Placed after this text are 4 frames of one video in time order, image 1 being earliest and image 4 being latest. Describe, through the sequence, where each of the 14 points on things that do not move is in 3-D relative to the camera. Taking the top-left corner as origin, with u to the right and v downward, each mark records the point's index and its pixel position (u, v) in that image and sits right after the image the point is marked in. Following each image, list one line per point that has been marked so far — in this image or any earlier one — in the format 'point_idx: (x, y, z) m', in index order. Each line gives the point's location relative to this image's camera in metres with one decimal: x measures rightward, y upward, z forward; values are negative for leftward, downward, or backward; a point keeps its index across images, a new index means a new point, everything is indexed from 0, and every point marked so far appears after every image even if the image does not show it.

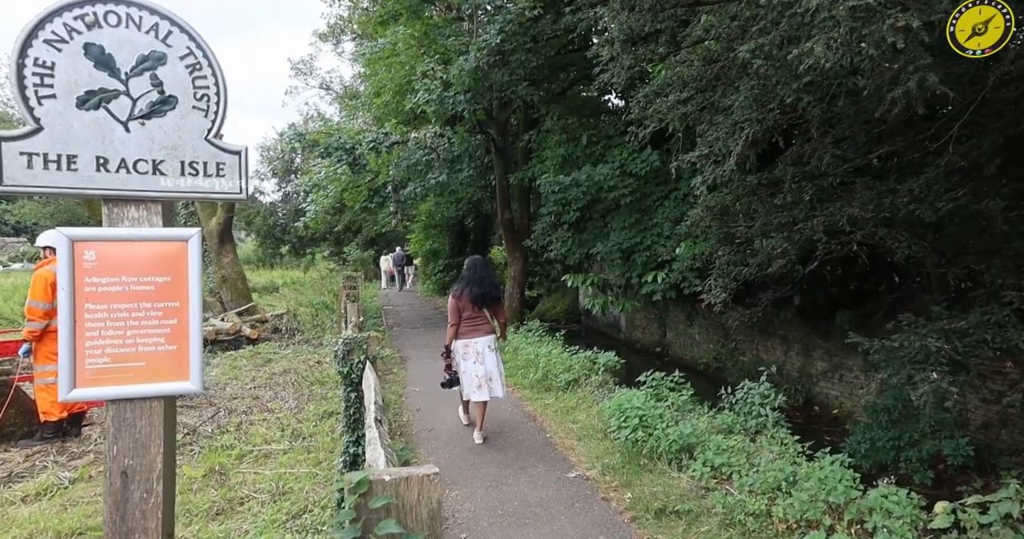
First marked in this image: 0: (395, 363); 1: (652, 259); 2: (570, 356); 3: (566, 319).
0: (-1.7, -1.3, +8.3) m
1: (+2.3, +0.2, +9.8) m
2: (+0.7, -1.0, +7.2) m
3: (+1.7, -1.5, +18.2) m
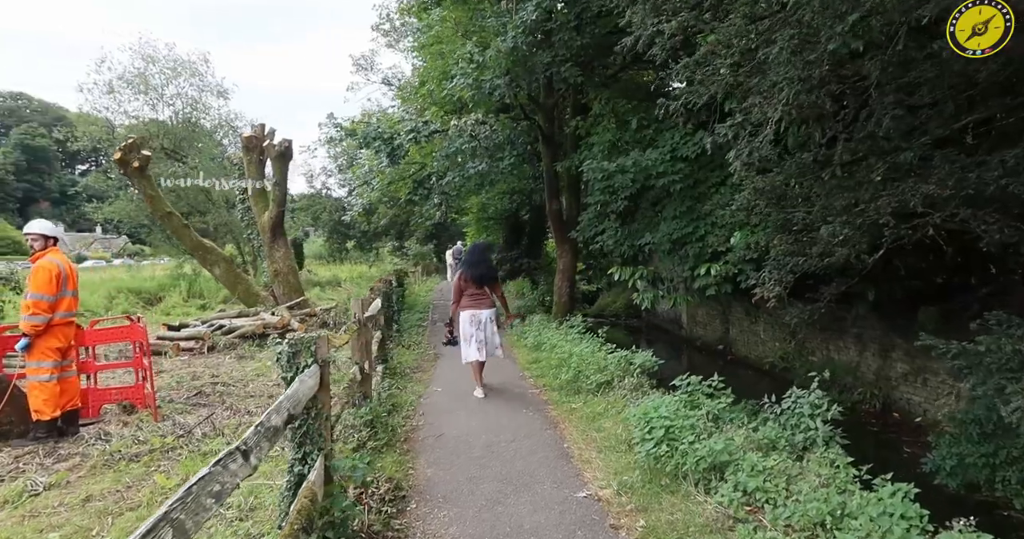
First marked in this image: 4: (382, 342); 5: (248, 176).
0: (-1.2, -1.2, +8.0) m
1: (+2.9, +0.3, +9.1) m
2: (+1.0, -0.9, +6.6) m
3: (+3.3, -1.3, +17.4) m
4: (-1.5, -0.9, +6.9) m
5: (-6.3, +2.3, +14.2) m
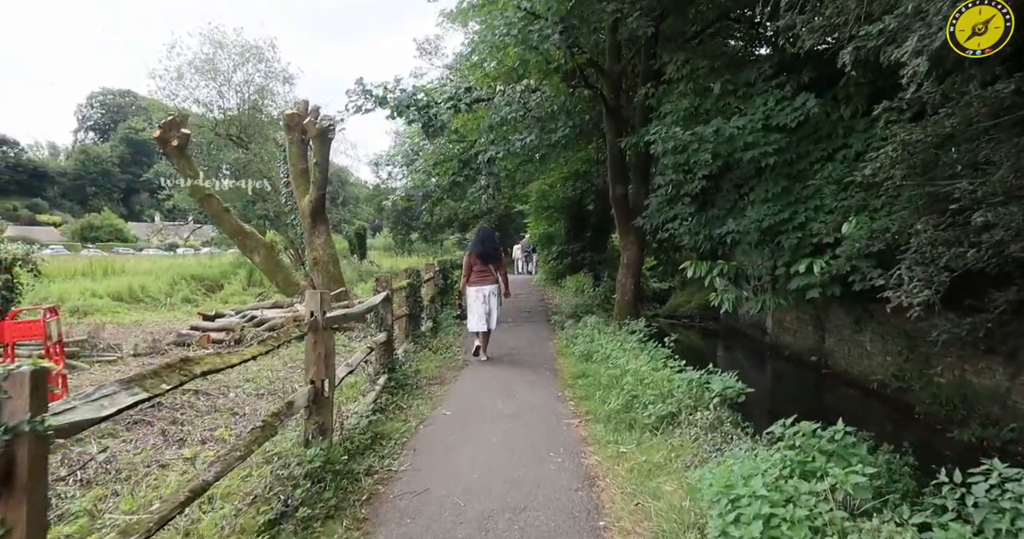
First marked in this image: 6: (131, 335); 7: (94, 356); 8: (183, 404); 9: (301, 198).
0: (-0.7, -1.1, +6.6) m
1: (+3.5, +0.3, +7.2) m
2: (+1.3, -0.9, +5.0) m
3: (+4.8, -1.2, +15.5) m
4: (-1.2, -0.7, +5.6) m
5: (-5.0, +2.5, +13.3) m
6: (-8.5, -1.5, +13.3) m
7: (-6.7, -1.4, +9.5) m
8: (-2.7, -1.1, +4.9) m
9: (-4.7, +1.6, +13.2) m
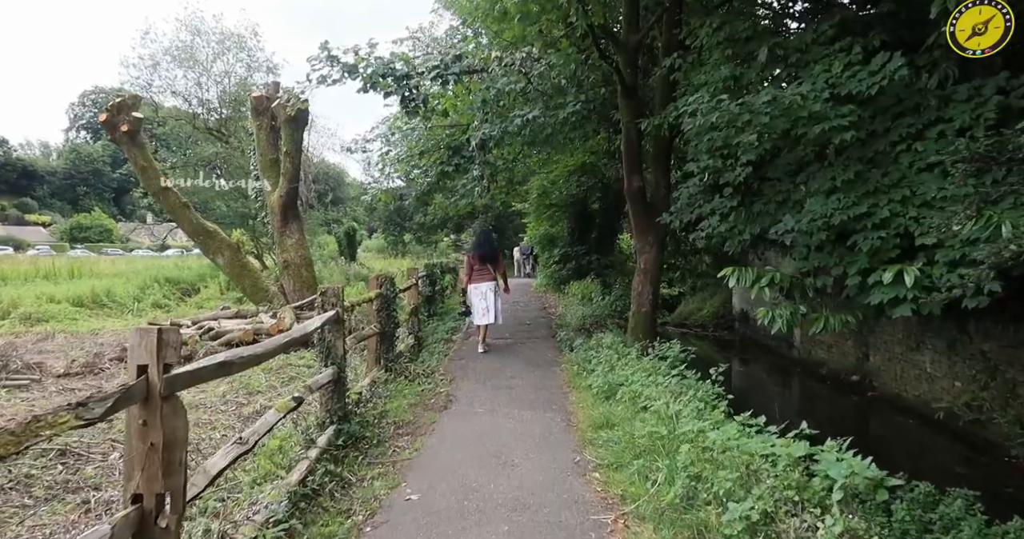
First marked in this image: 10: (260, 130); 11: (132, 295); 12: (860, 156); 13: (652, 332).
0: (-0.7, -1.2, +5.0) m
1: (+3.5, +0.2, +5.6) m
2: (+1.3, -1.0, +3.4) m
3: (+4.8, -1.4, +13.9) m
4: (-1.2, -0.8, +4.0) m
5: (-5.0, +2.5, +11.7) m
6: (-8.6, -1.5, +11.7) m
7: (-6.7, -1.4, +7.8) m
8: (-2.7, -1.2, +3.3) m
9: (-4.7, +1.5, +11.6) m
10: (-5.0, +2.8, +11.7) m
11: (-11.8, -0.8, +18.4) m
12: (+3.5, +1.1, +6.0) m
13: (+2.0, -0.9, +8.7) m
